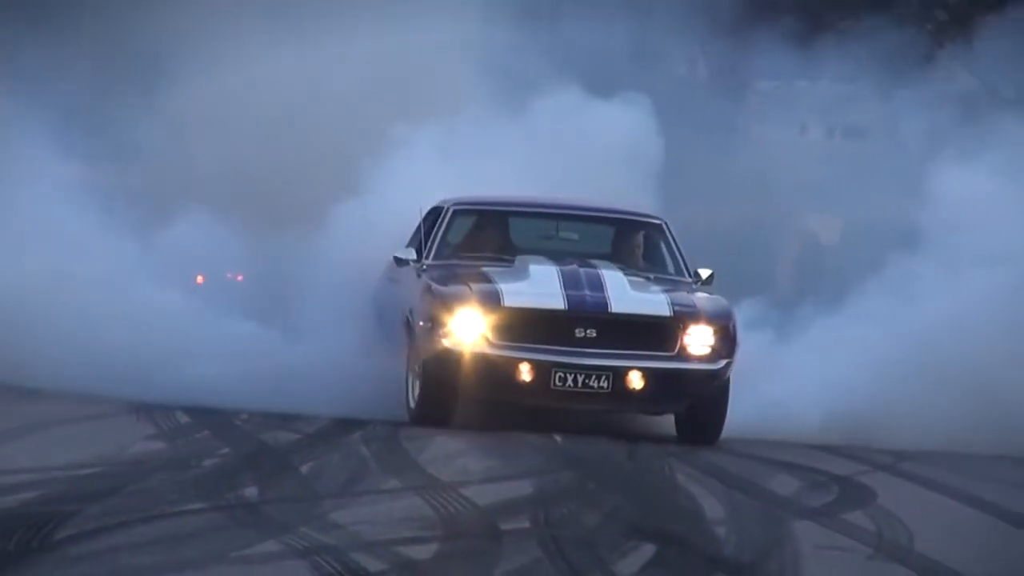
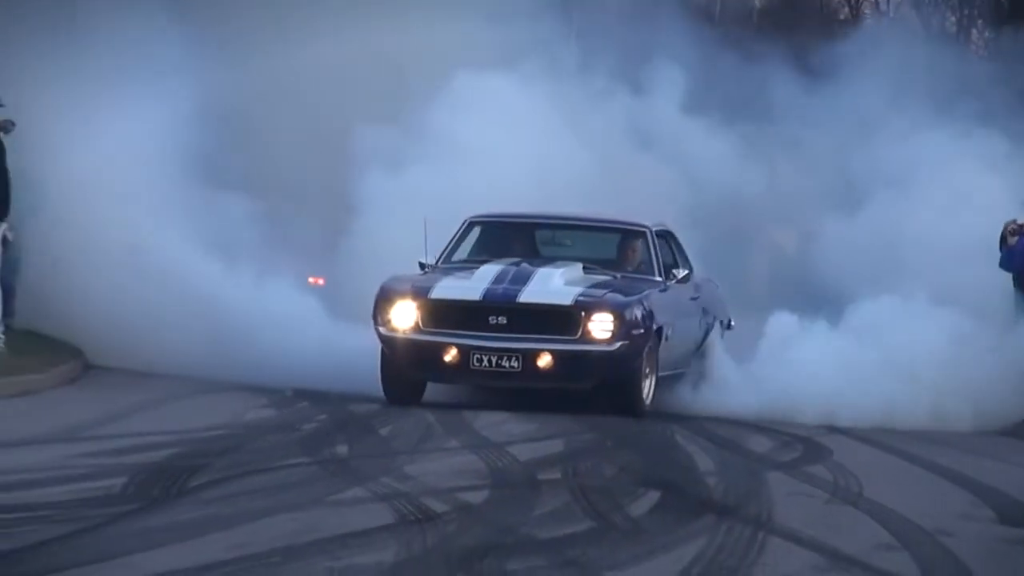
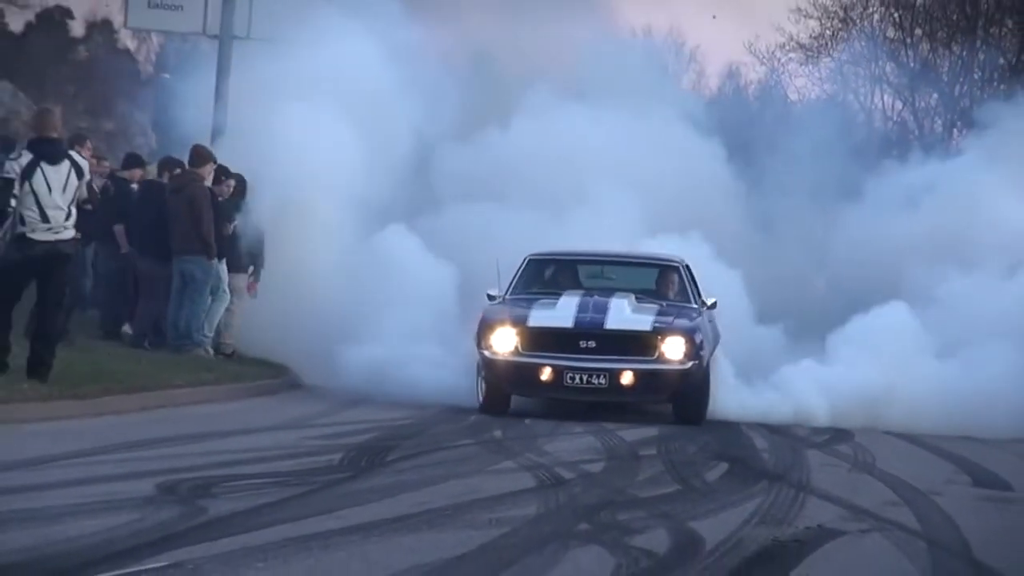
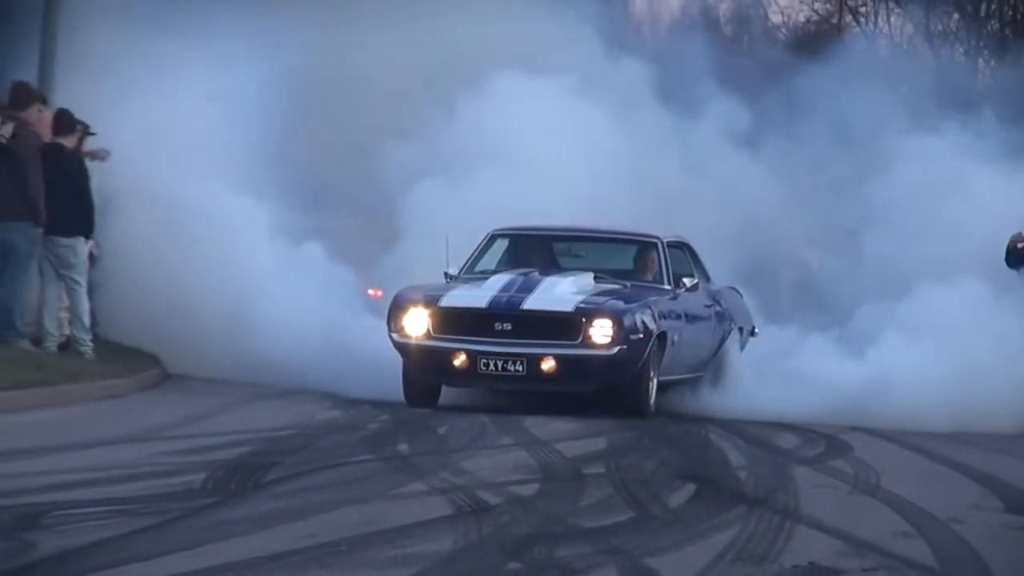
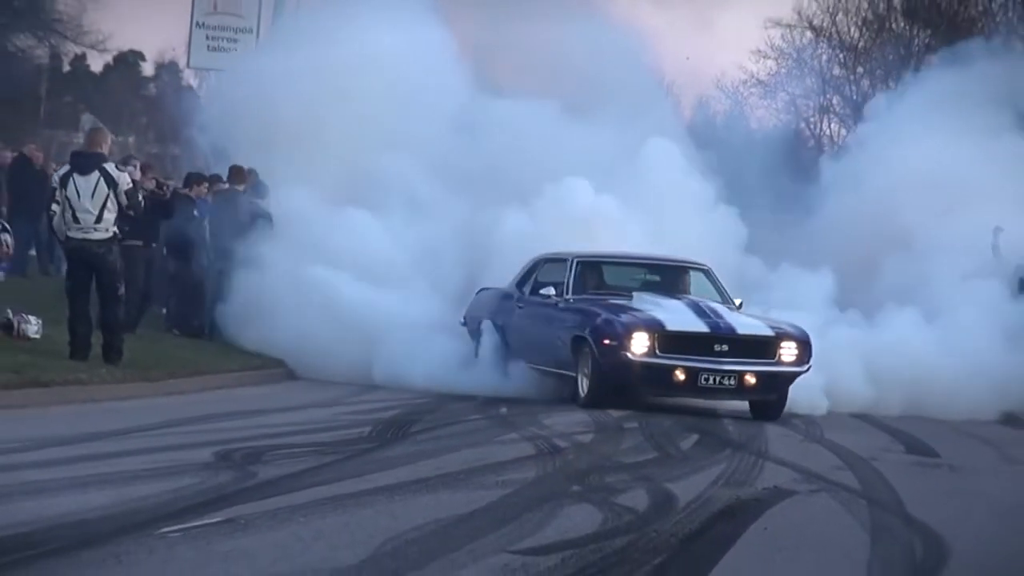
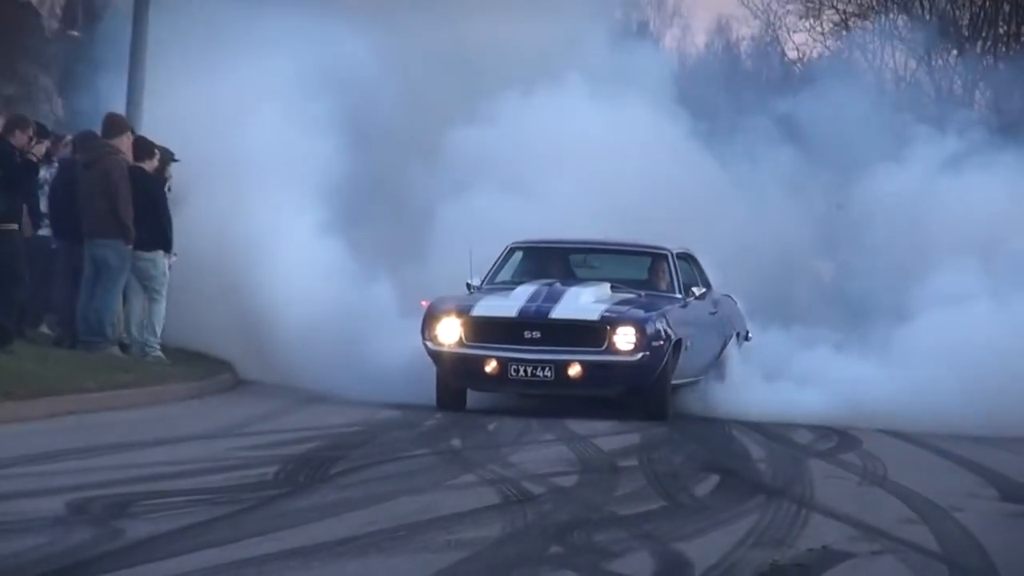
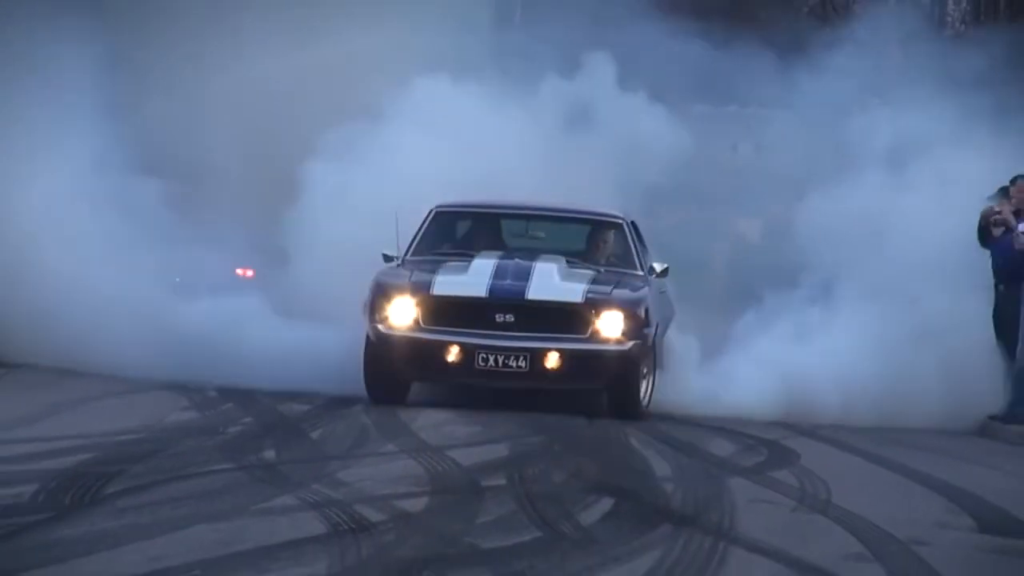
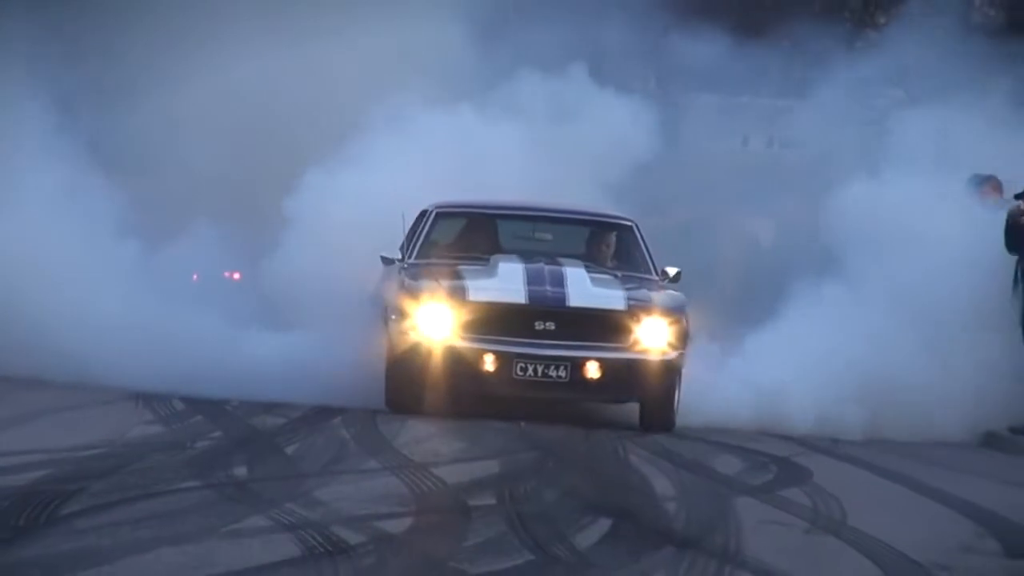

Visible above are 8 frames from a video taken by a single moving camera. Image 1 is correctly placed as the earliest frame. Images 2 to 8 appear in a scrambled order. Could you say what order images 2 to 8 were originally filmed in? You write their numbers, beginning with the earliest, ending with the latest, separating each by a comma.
8, 7, 2, 4, 6, 3, 5
